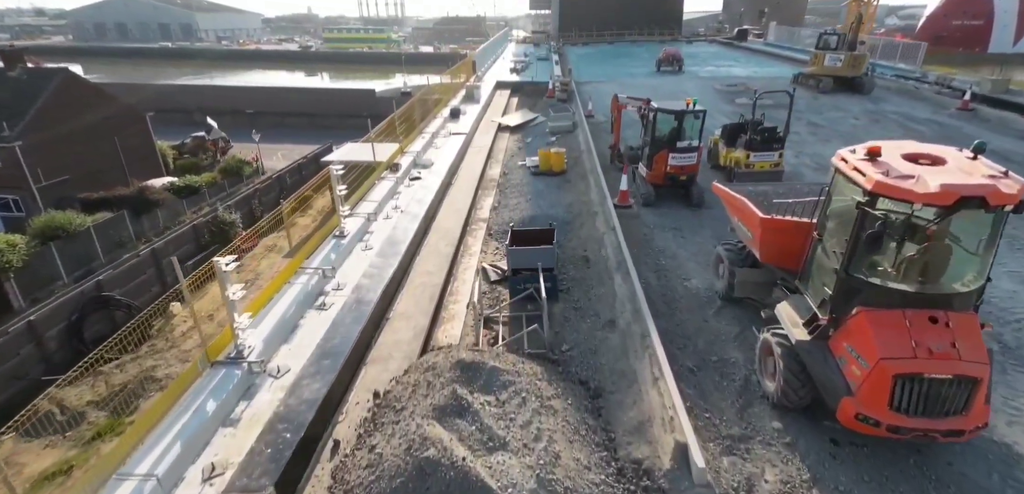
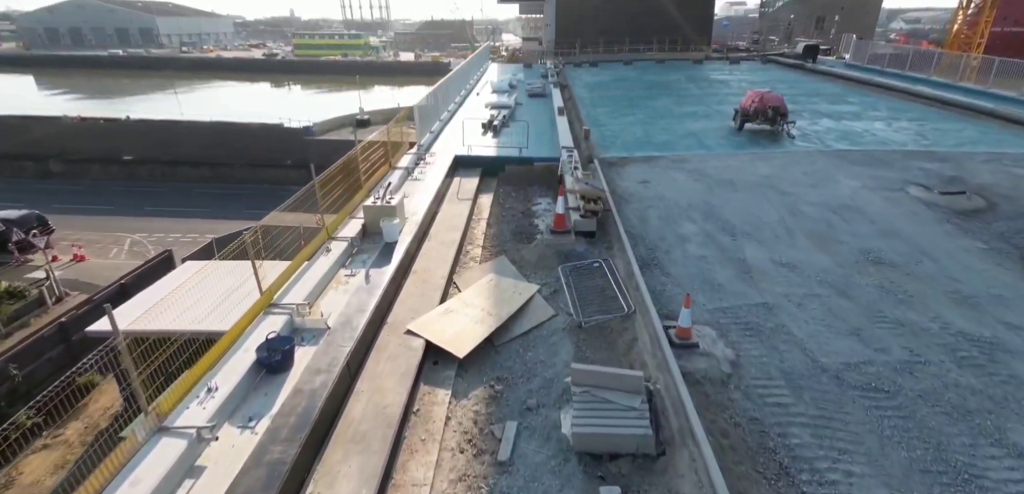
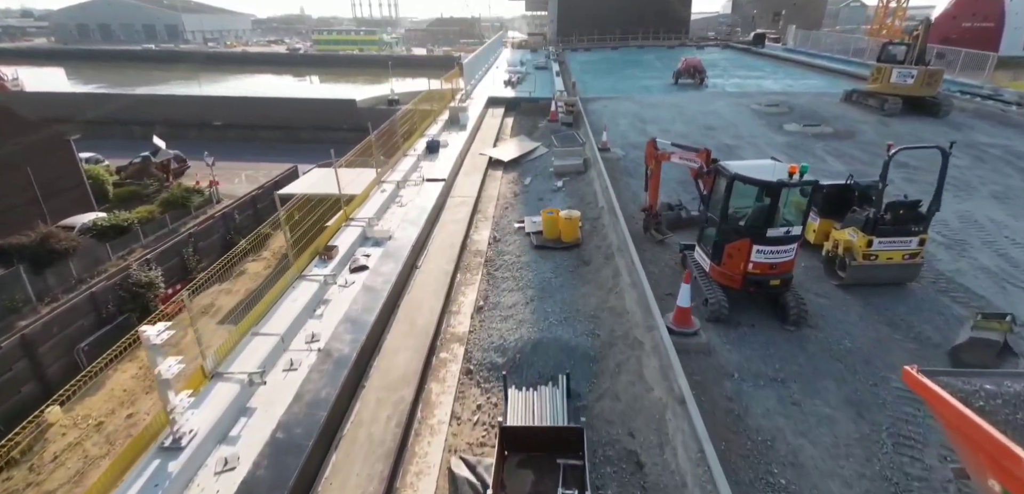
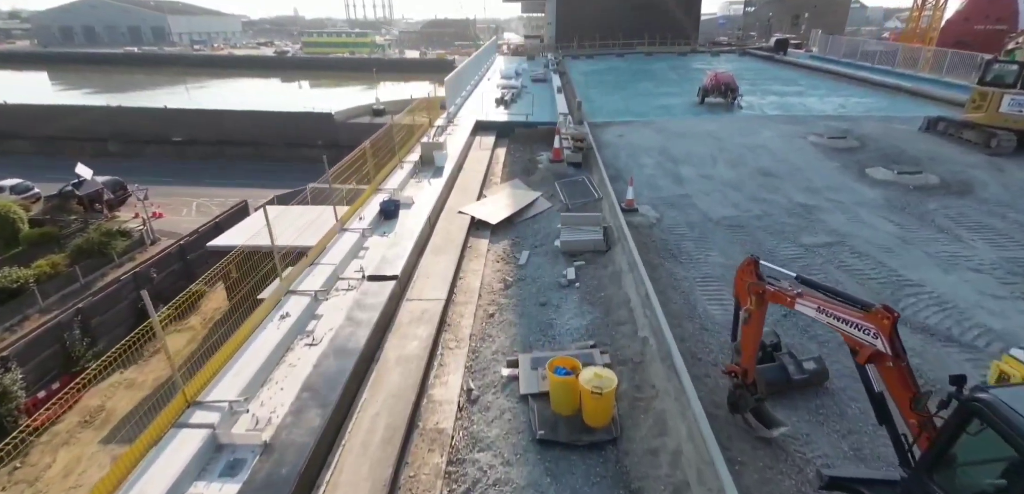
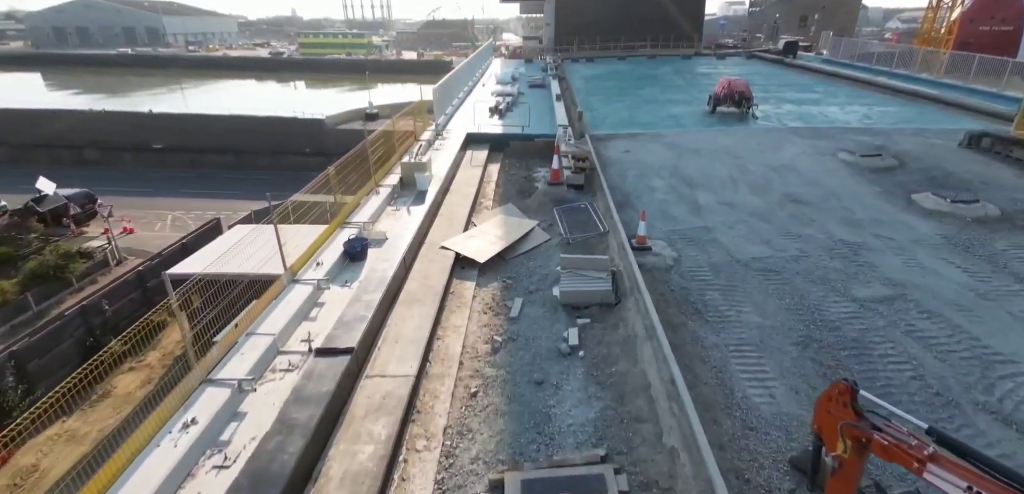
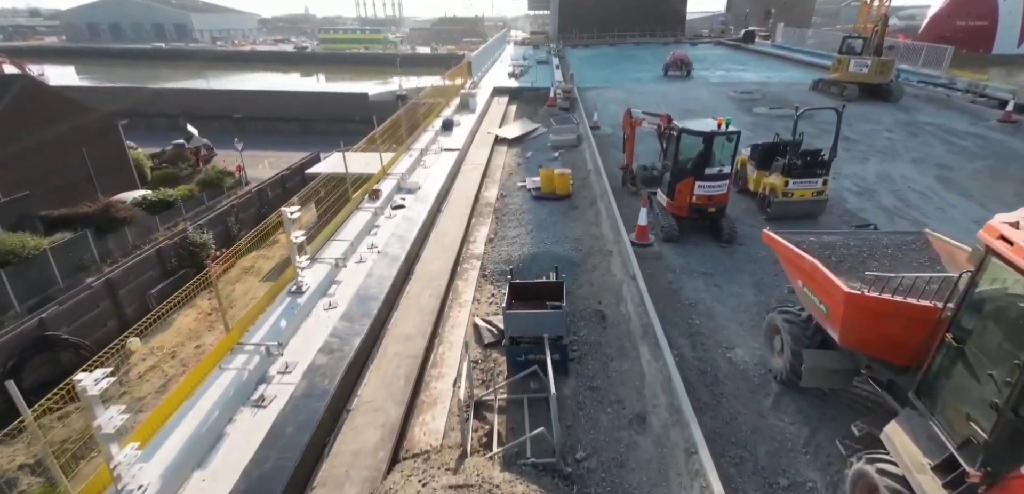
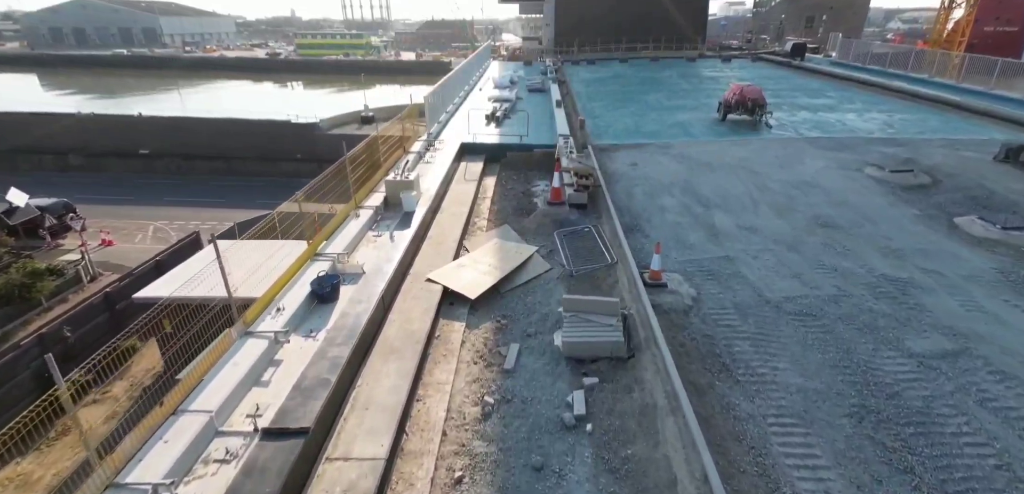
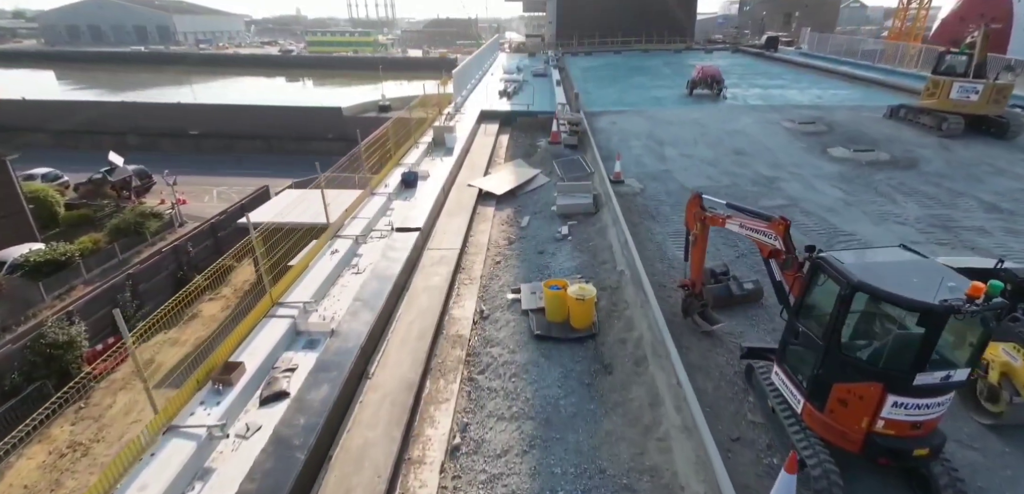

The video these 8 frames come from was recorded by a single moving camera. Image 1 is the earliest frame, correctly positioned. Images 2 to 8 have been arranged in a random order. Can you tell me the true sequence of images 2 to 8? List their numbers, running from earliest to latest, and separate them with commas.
6, 3, 8, 4, 5, 7, 2
